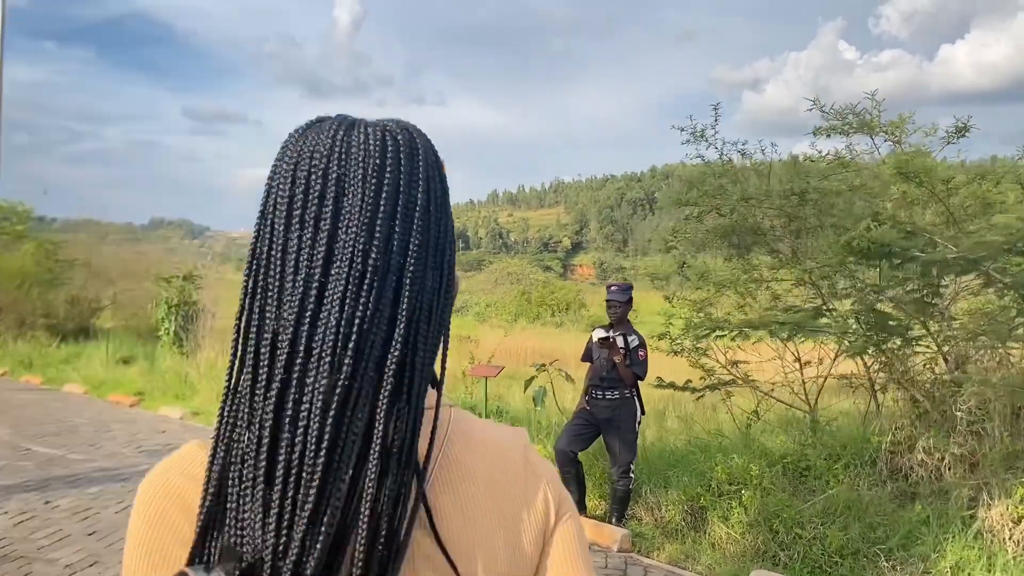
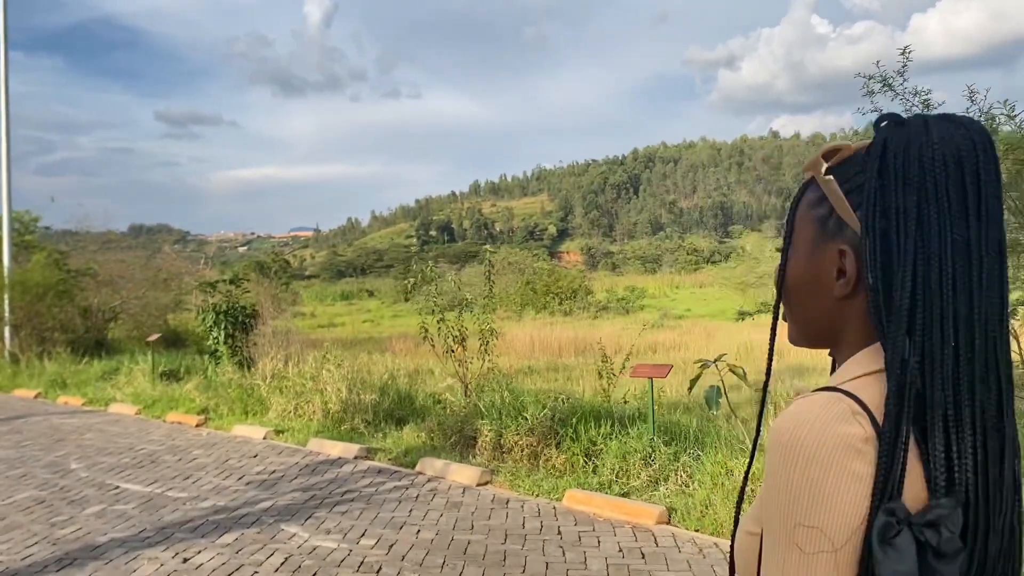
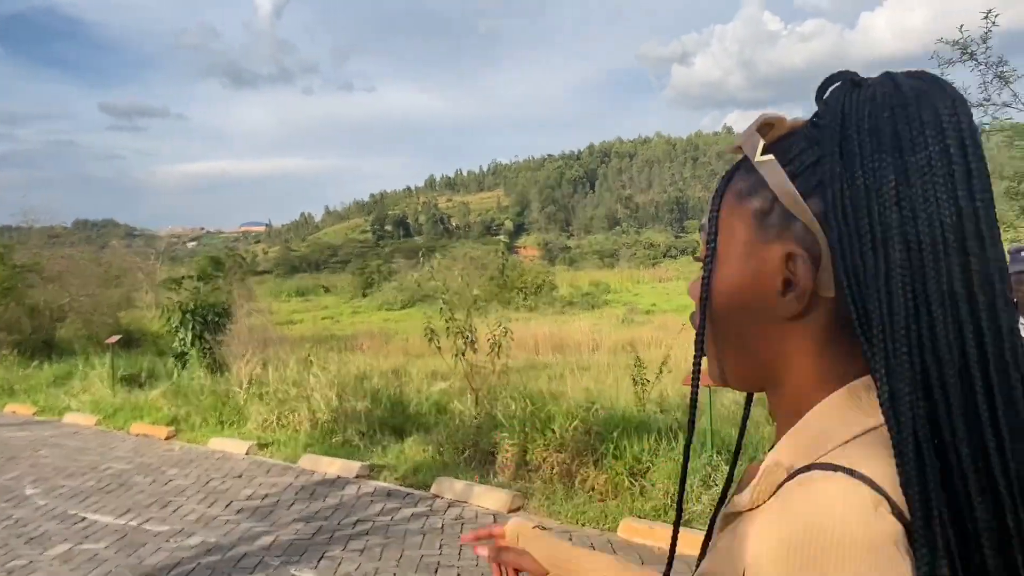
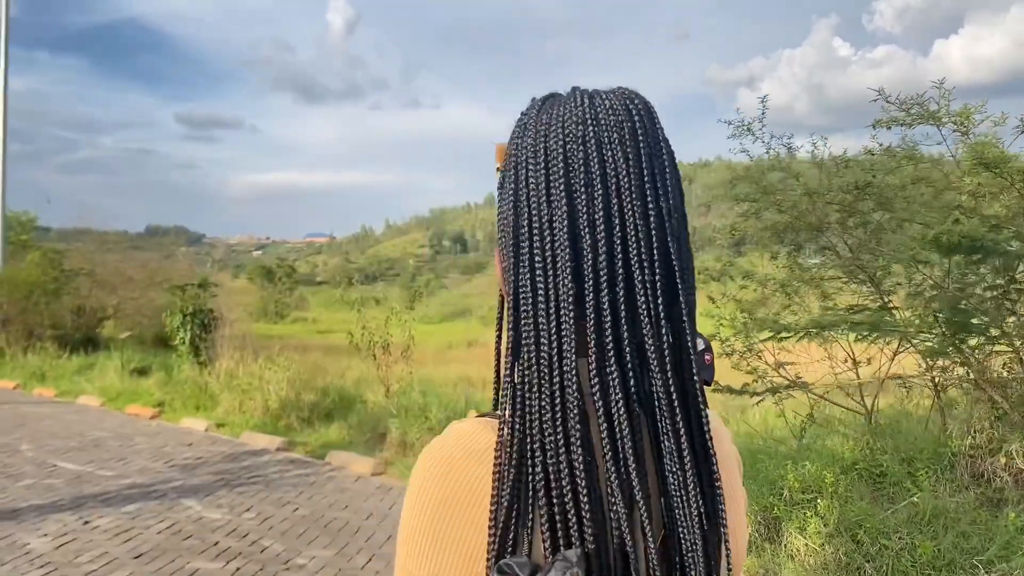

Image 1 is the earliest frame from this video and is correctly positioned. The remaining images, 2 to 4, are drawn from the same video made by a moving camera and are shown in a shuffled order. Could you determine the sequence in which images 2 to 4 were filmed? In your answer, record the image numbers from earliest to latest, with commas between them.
4, 2, 3
